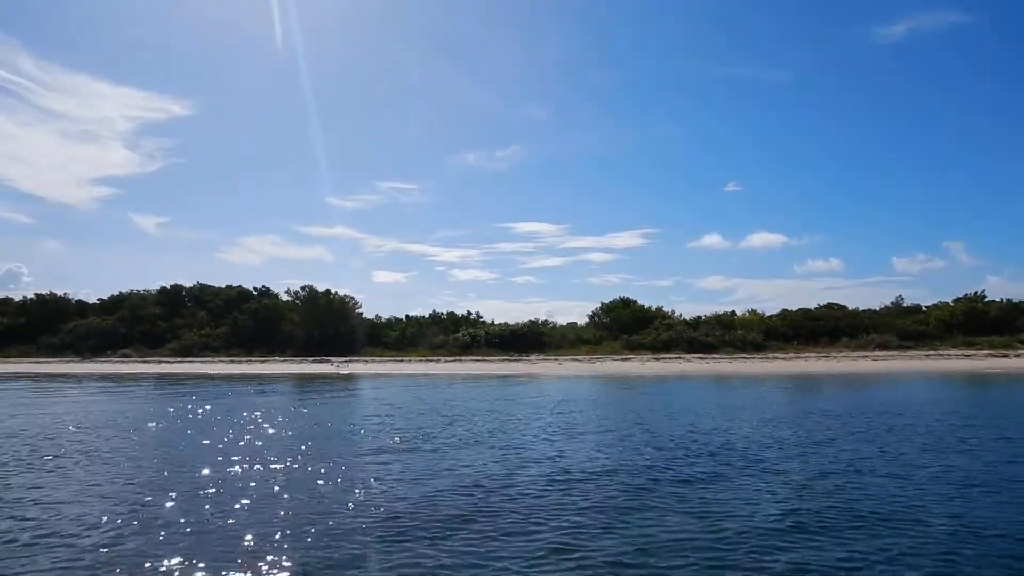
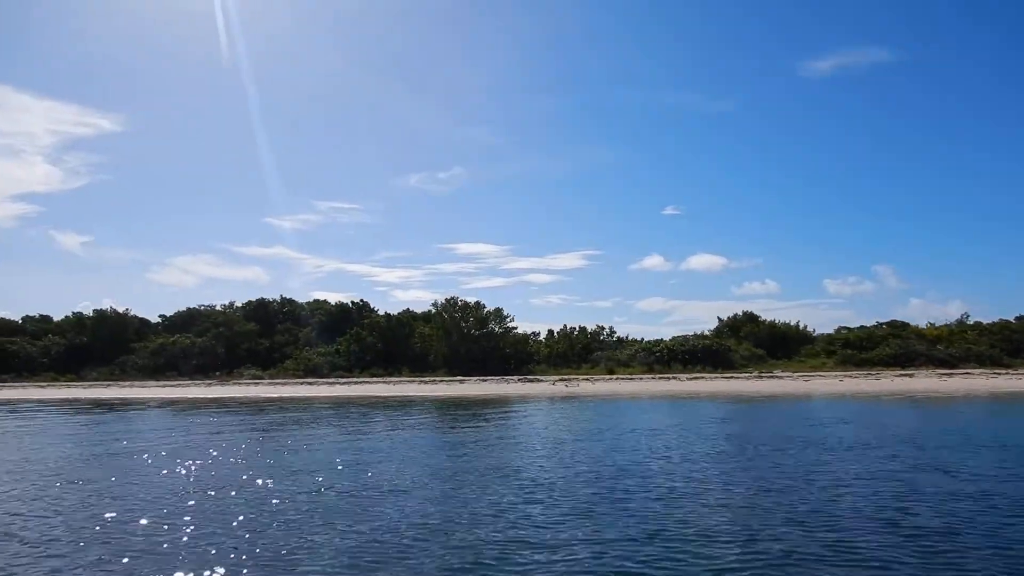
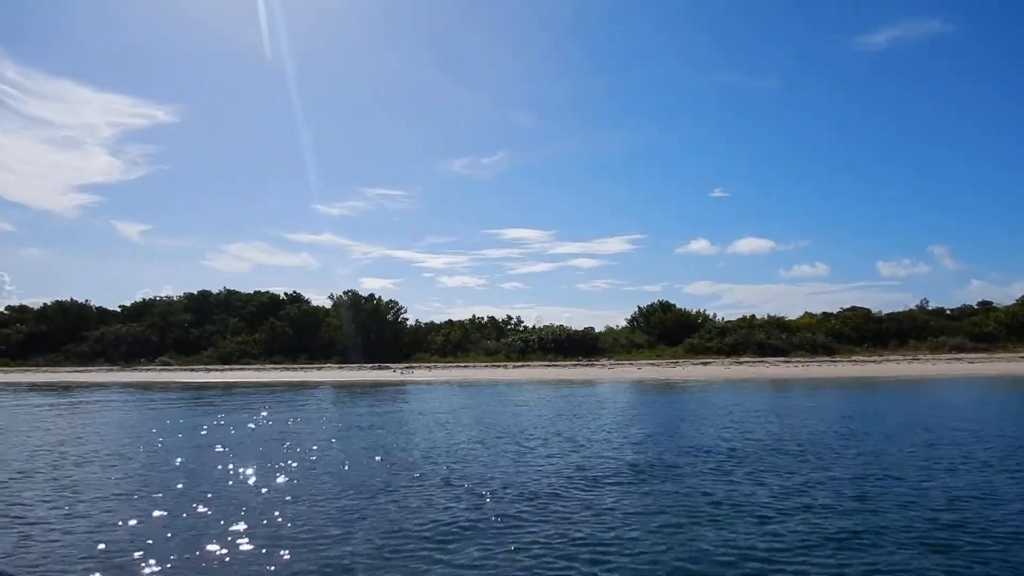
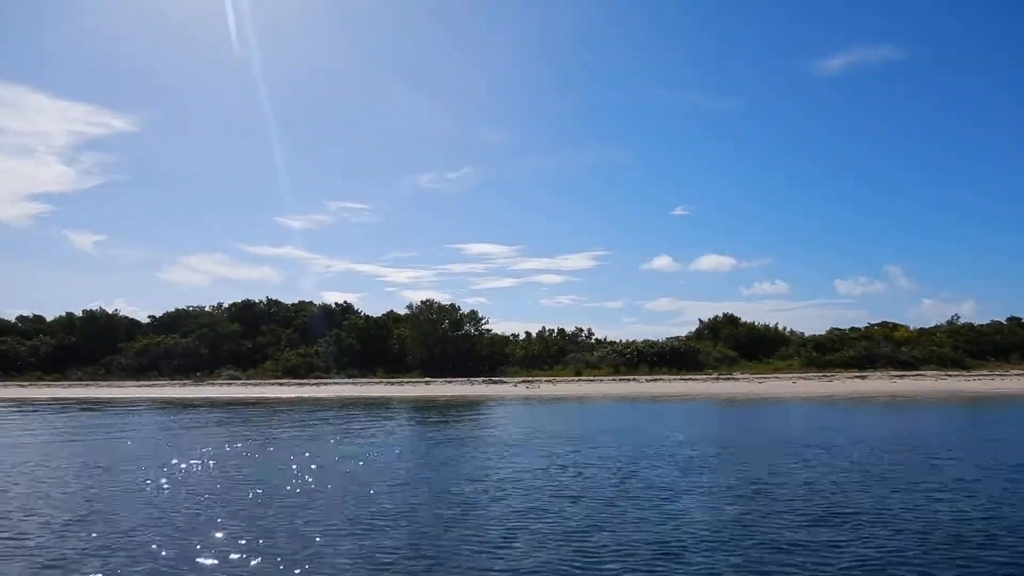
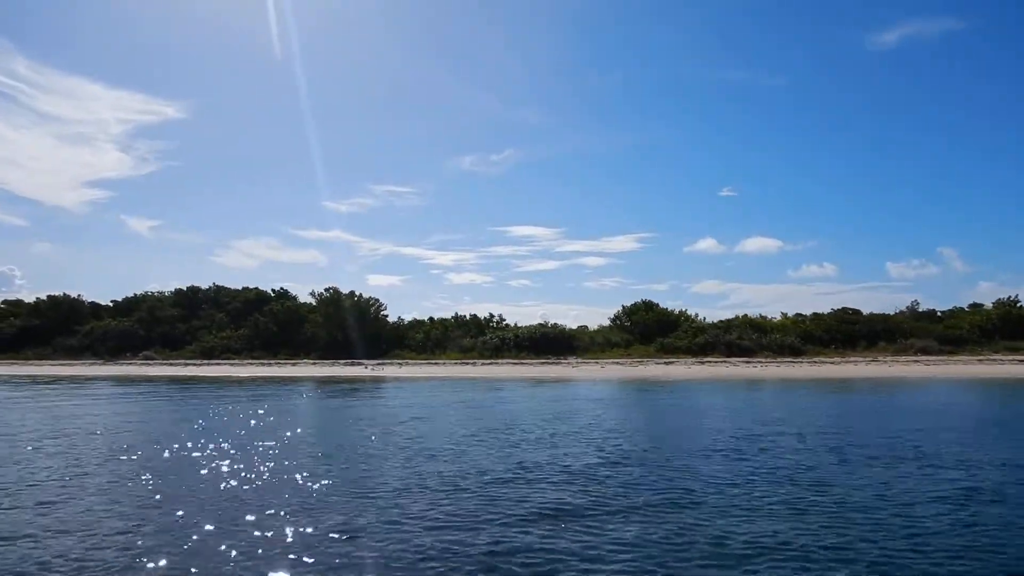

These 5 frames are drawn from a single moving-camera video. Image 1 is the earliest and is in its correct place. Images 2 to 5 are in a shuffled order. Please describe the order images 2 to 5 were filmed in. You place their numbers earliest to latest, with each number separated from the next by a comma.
5, 3, 4, 2
